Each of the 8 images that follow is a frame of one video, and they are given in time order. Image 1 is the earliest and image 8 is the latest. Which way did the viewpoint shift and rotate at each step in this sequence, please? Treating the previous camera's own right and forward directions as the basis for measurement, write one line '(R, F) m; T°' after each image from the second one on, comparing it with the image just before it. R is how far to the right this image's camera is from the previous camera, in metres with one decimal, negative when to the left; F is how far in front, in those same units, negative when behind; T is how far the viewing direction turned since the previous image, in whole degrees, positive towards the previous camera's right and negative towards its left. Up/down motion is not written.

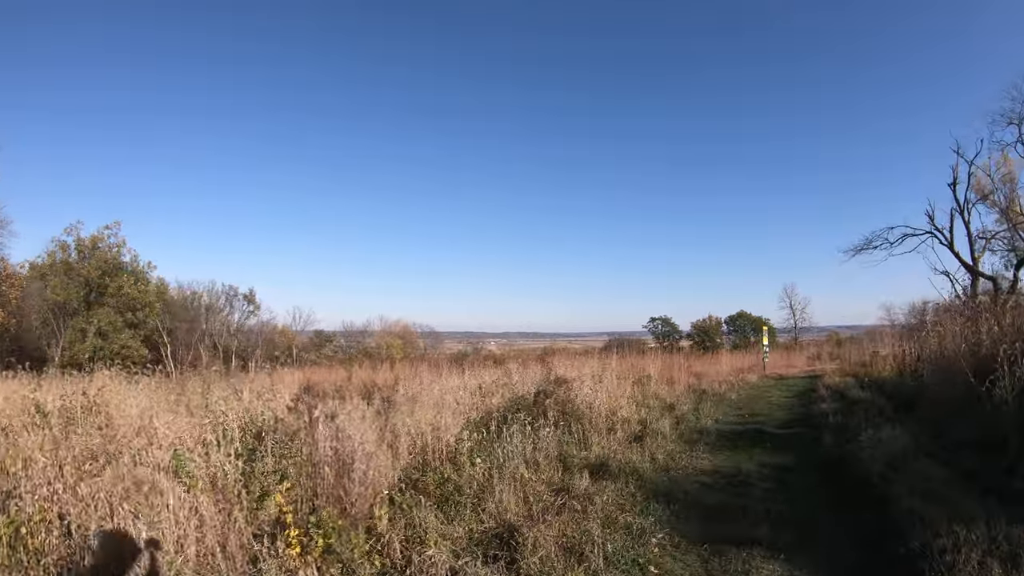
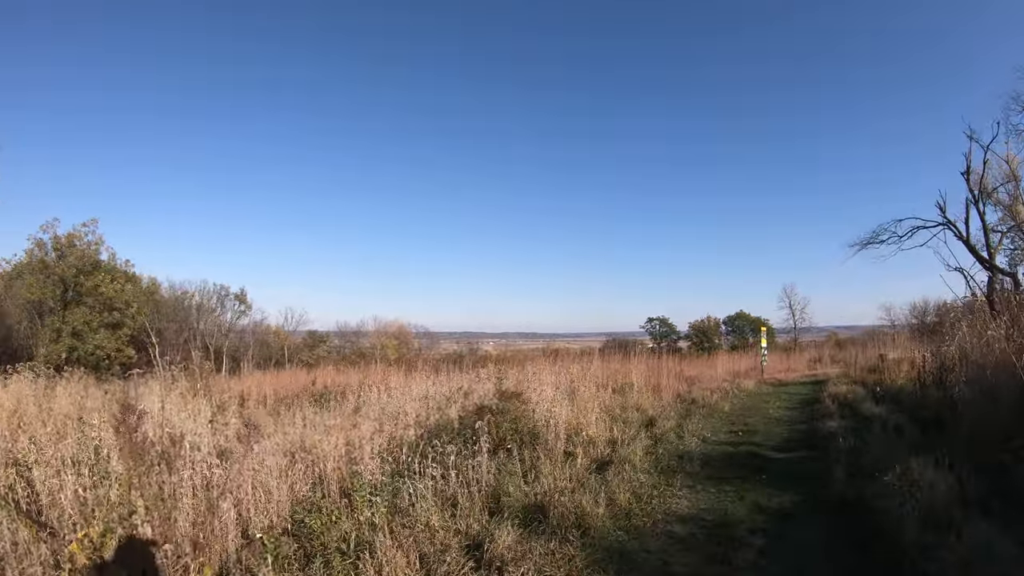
(+0.5, +1.1) m; 0°
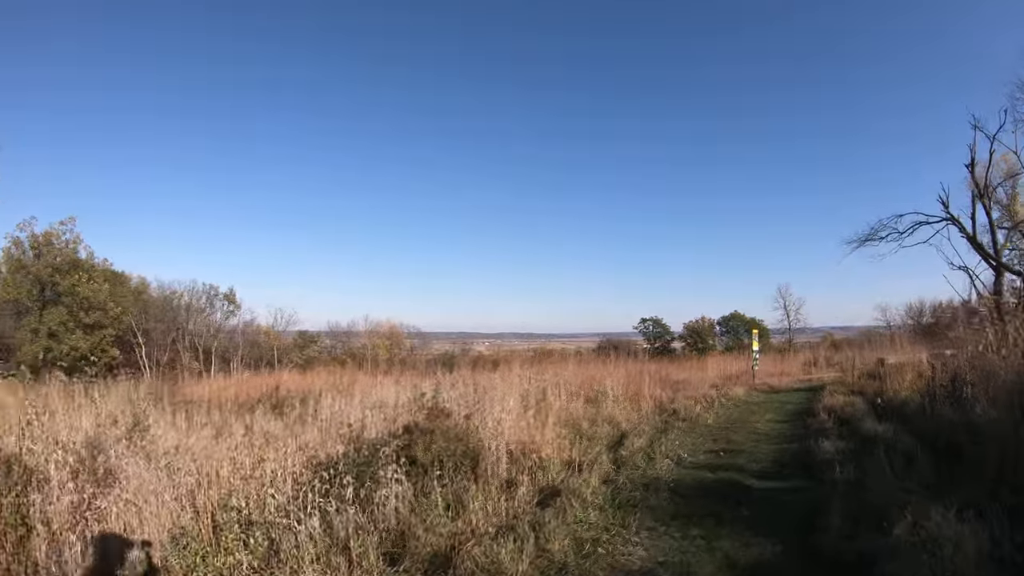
(+0.5, +0.8) m; 0°
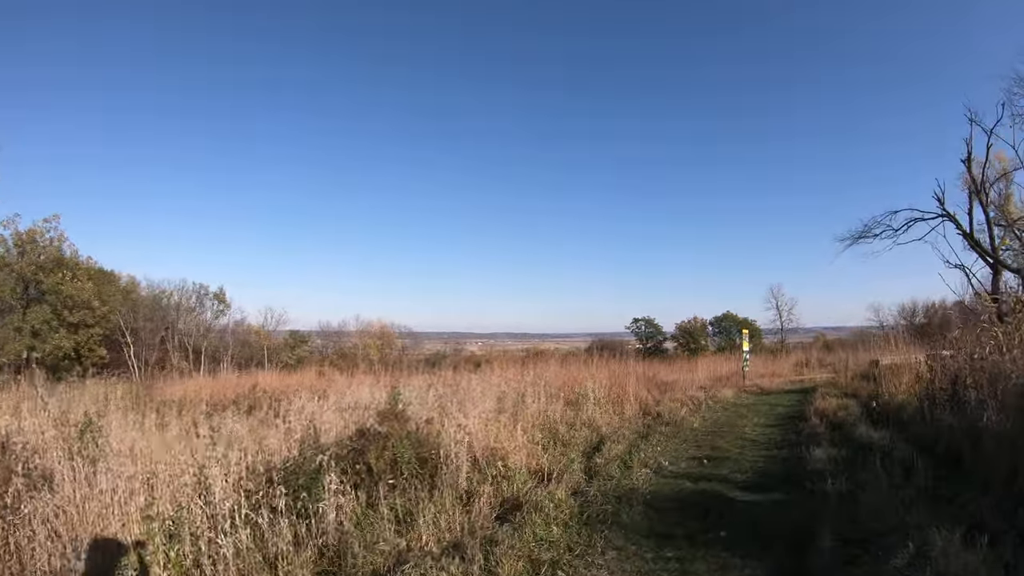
(+0.2, +0.4) m; +1°
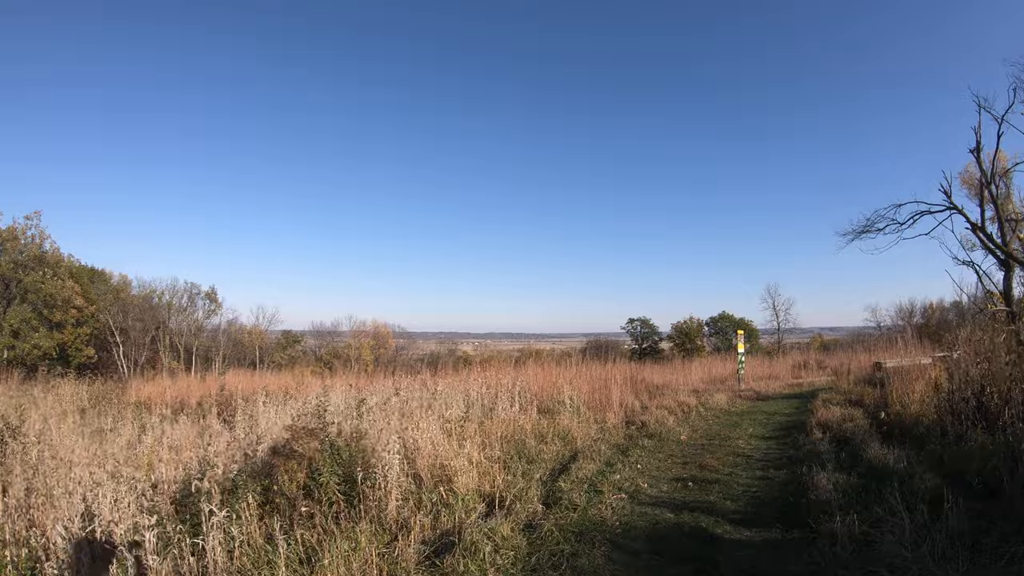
(+0.3, +0.7) m; 0°
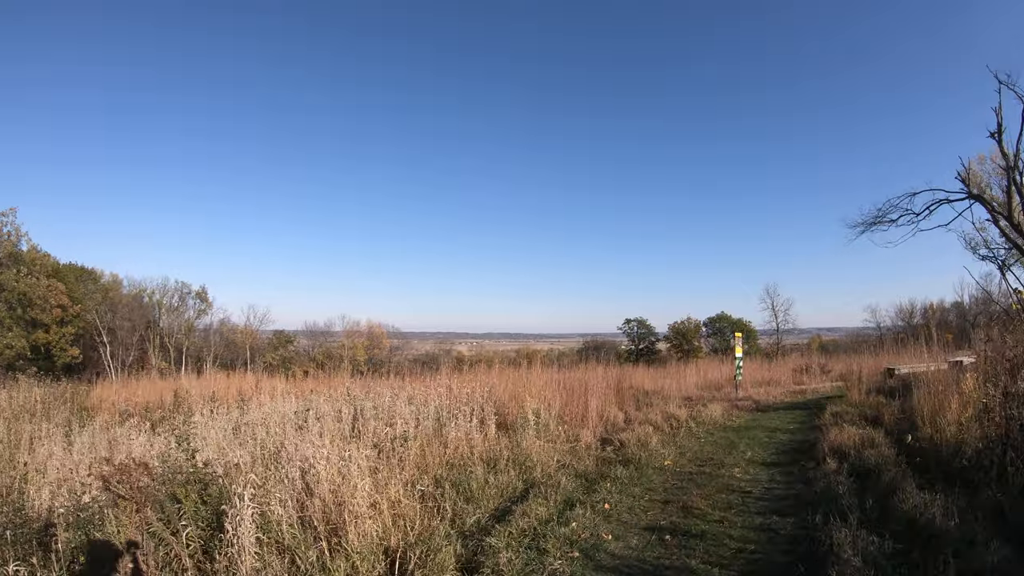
(+0.4, +1.0) m; 0°
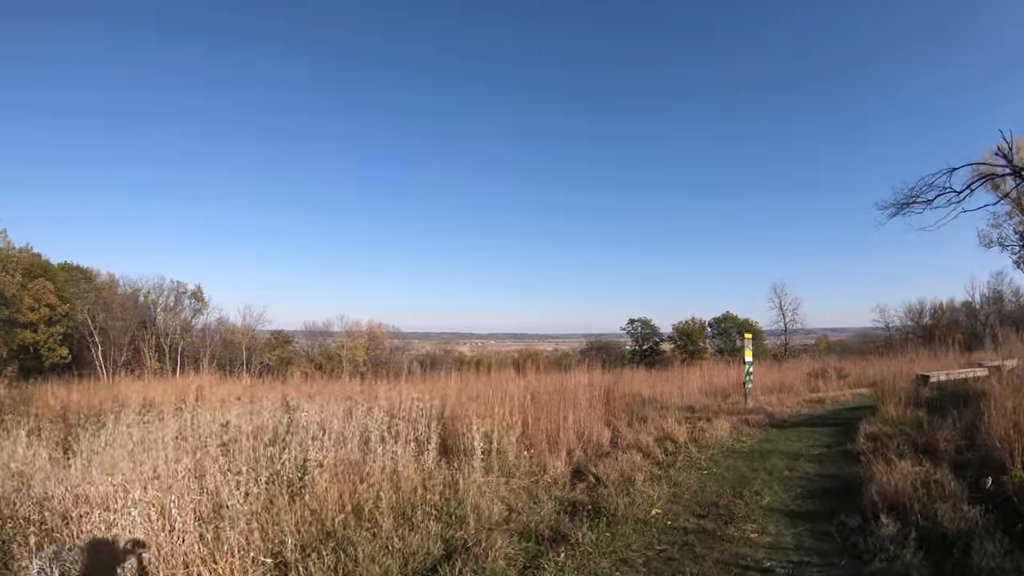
(+0.5, +1.3) m; -1°
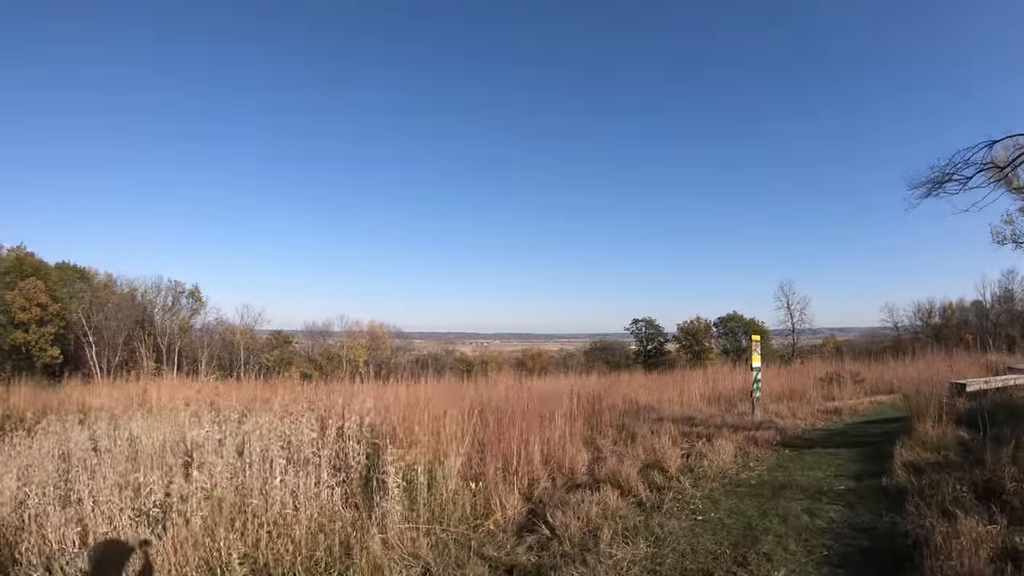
(+0.4, +1.0) m; -1°
